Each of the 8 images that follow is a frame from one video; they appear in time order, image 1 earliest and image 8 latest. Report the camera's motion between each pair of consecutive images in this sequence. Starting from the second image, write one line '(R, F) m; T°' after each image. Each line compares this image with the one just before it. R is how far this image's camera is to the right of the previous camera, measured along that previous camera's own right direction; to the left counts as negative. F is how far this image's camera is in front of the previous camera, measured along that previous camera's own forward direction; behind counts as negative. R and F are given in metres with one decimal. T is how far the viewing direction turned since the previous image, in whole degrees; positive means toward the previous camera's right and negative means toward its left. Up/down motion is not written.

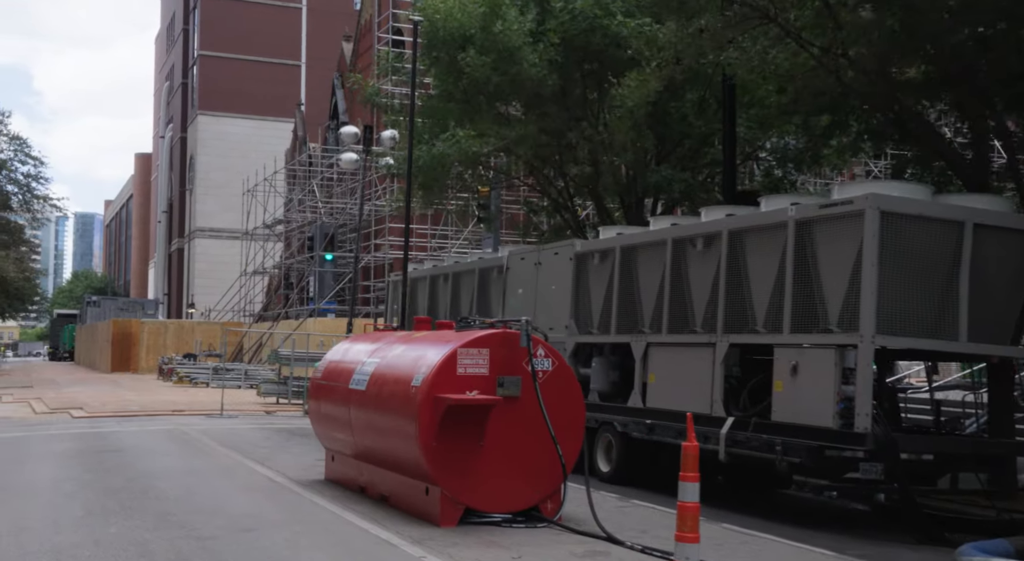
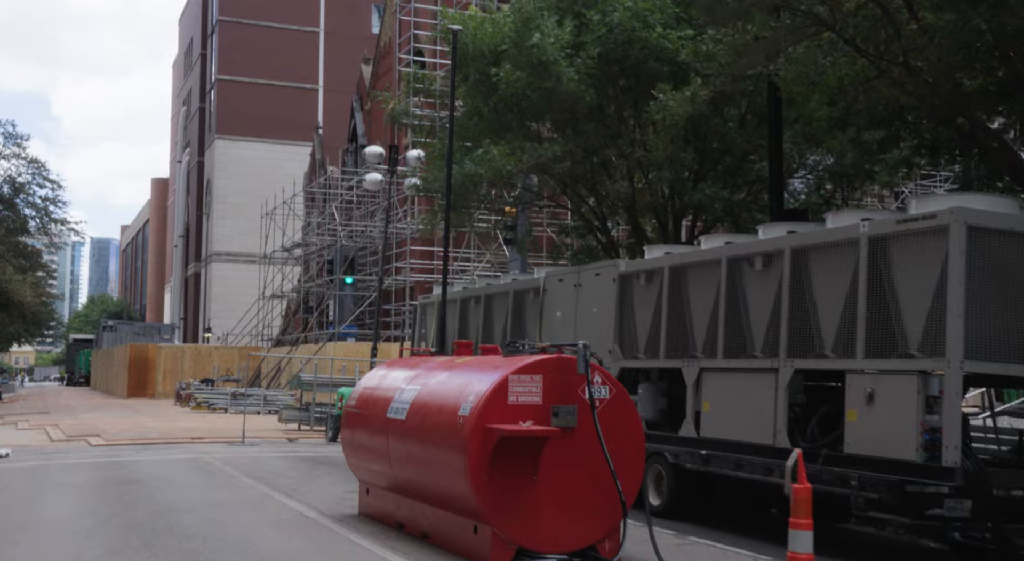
(-0.4, +0.8) m; -1°
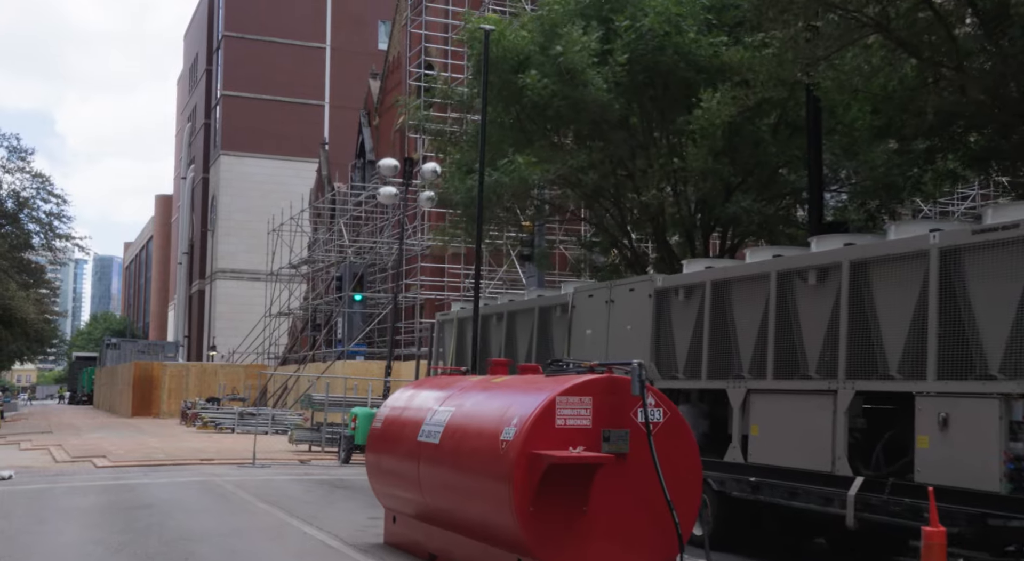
(-0.4, +0.8) m; 0°
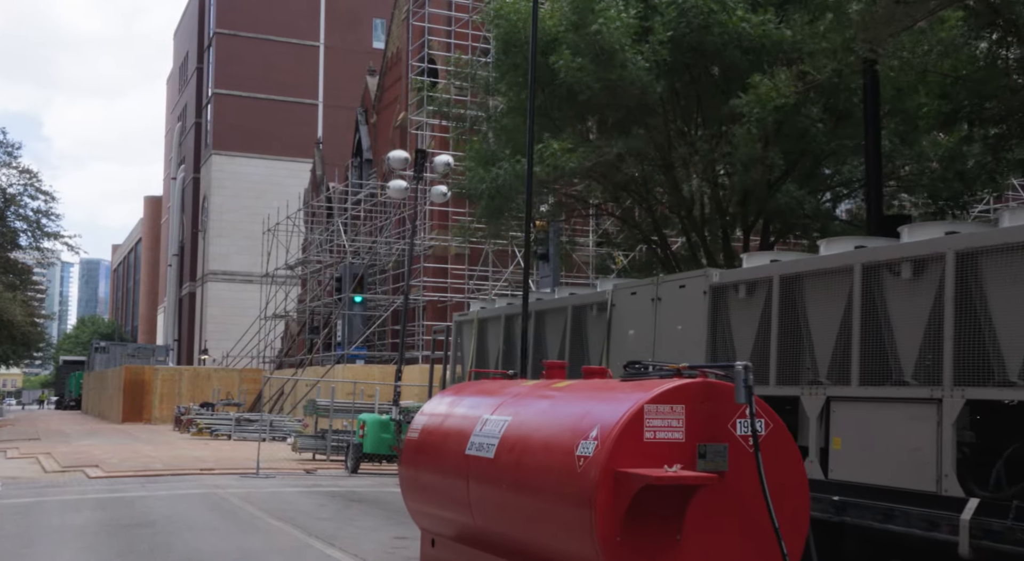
(-0.6, +1.5) m; +1°
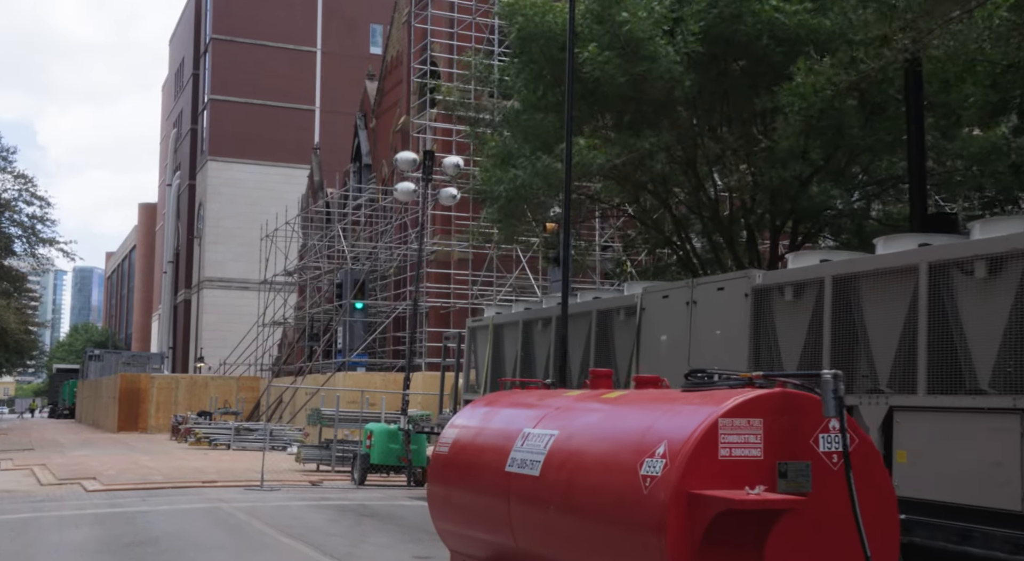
(-0.4, +0.9) m; 0°
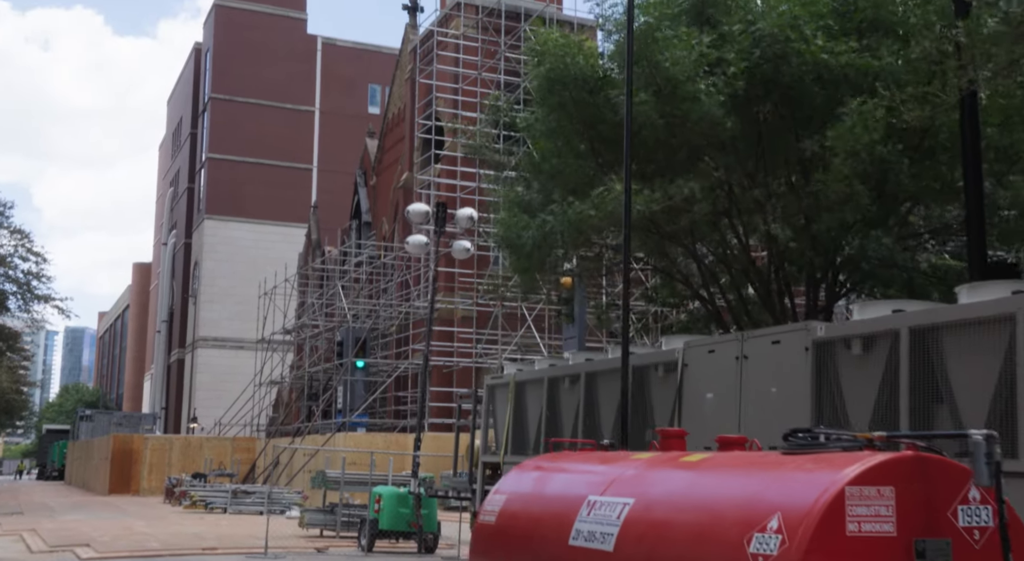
(-0.5, +1.1) m; 0°
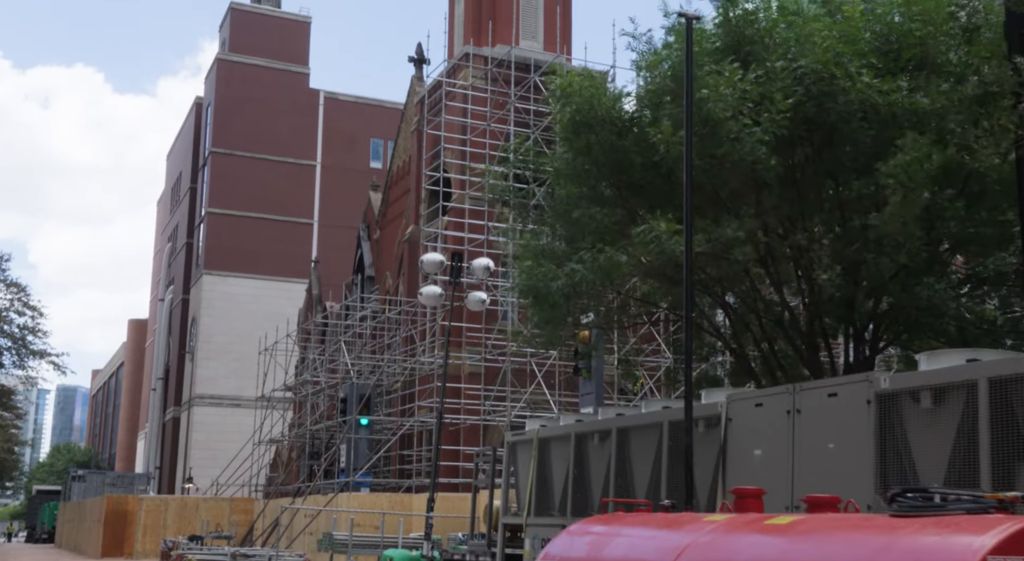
(-0.4, +0.9) m; 0°
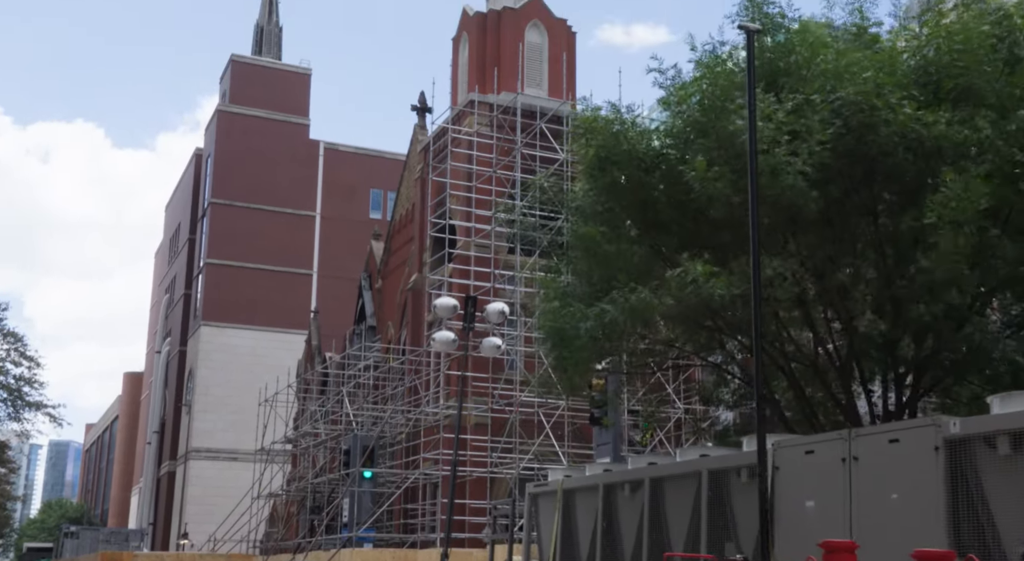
(-0.4, +0.8) m; 0°
